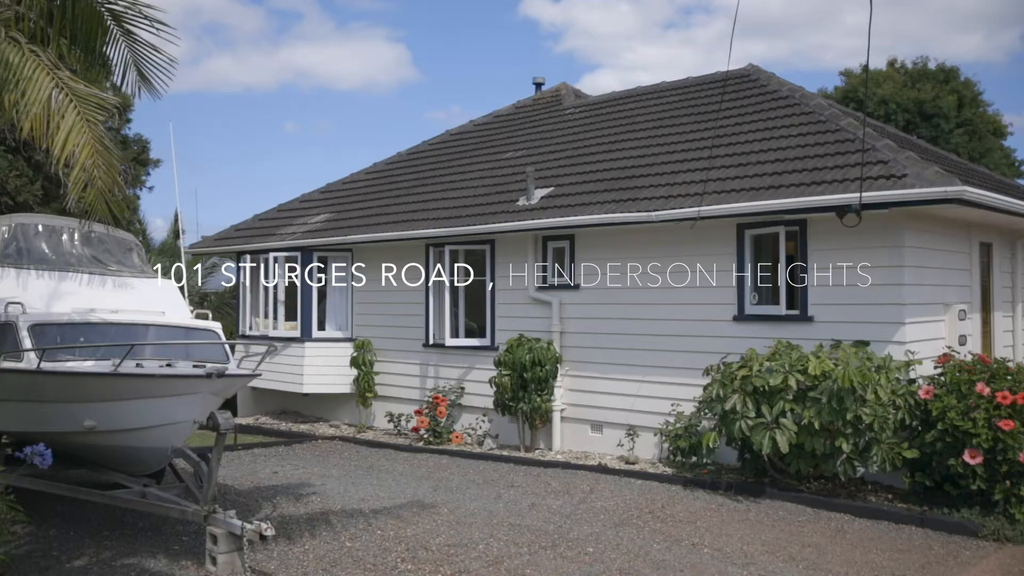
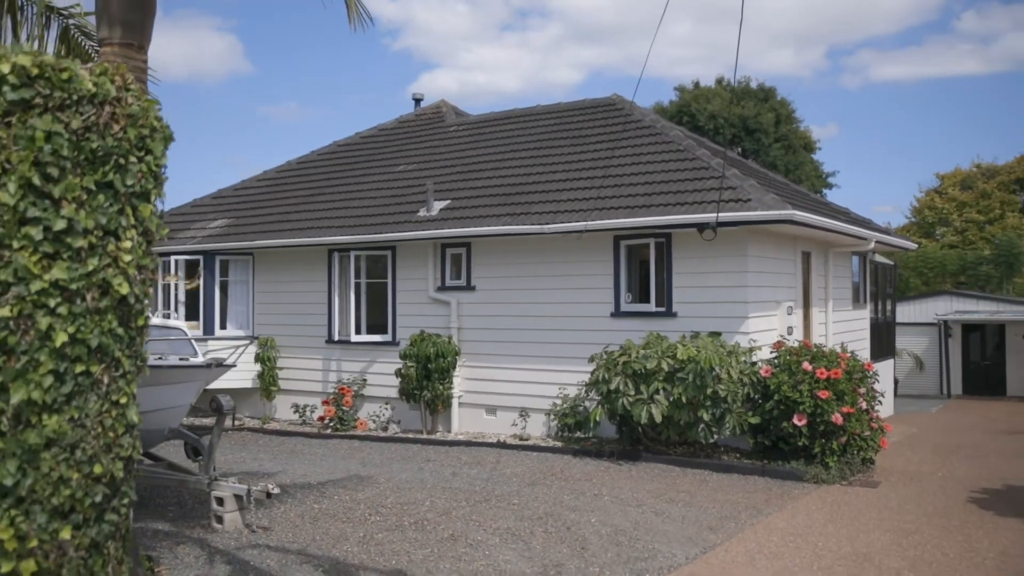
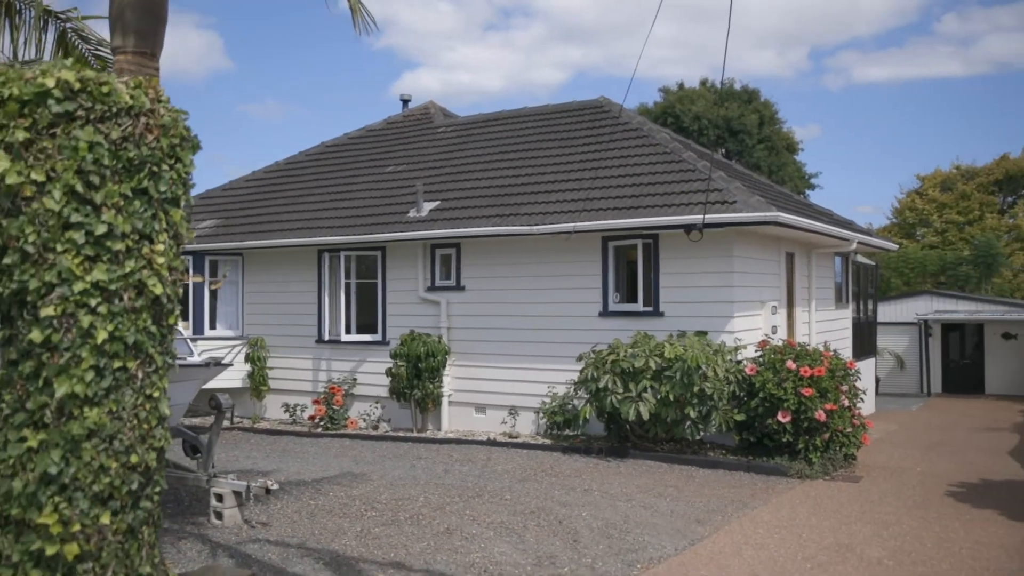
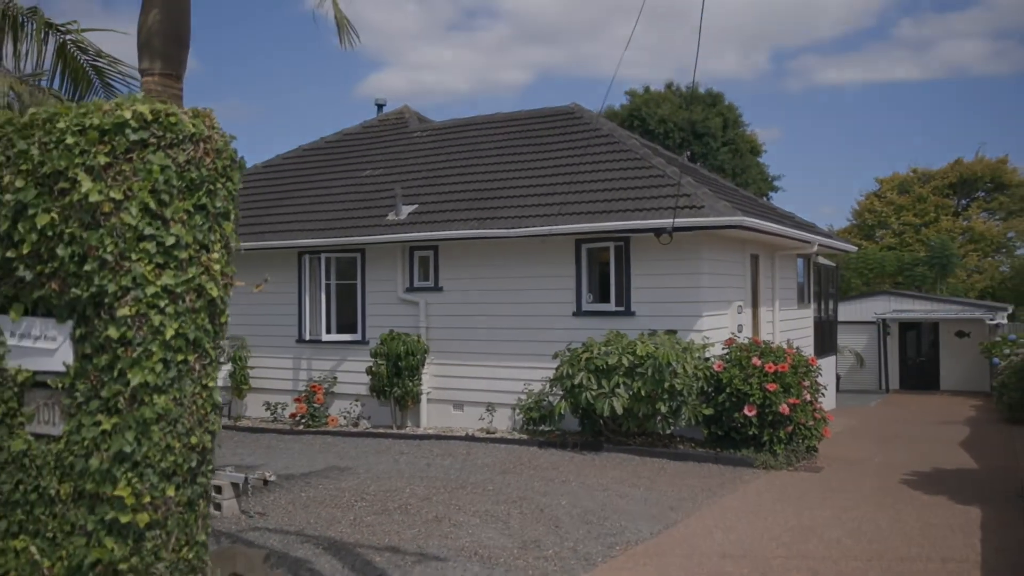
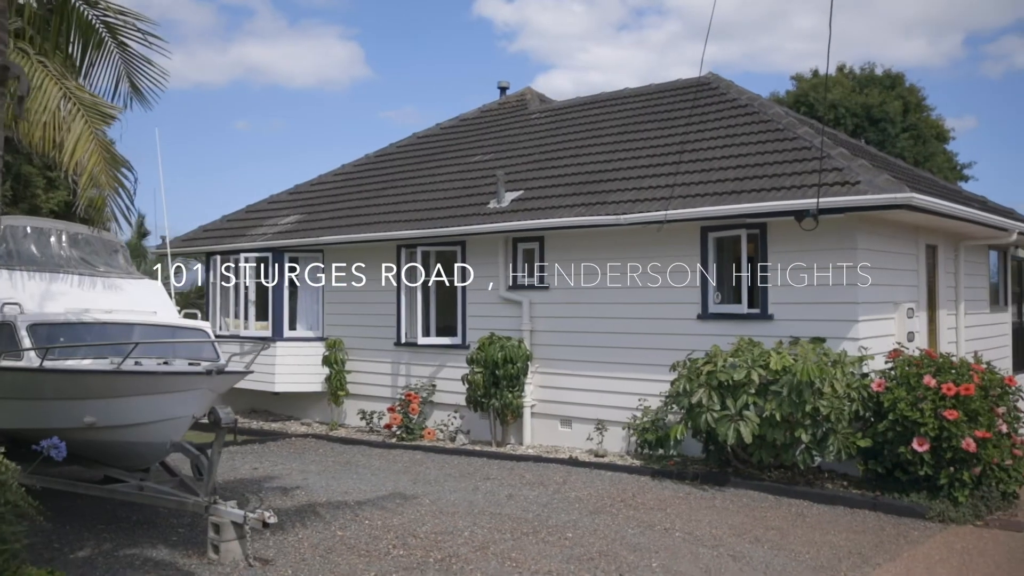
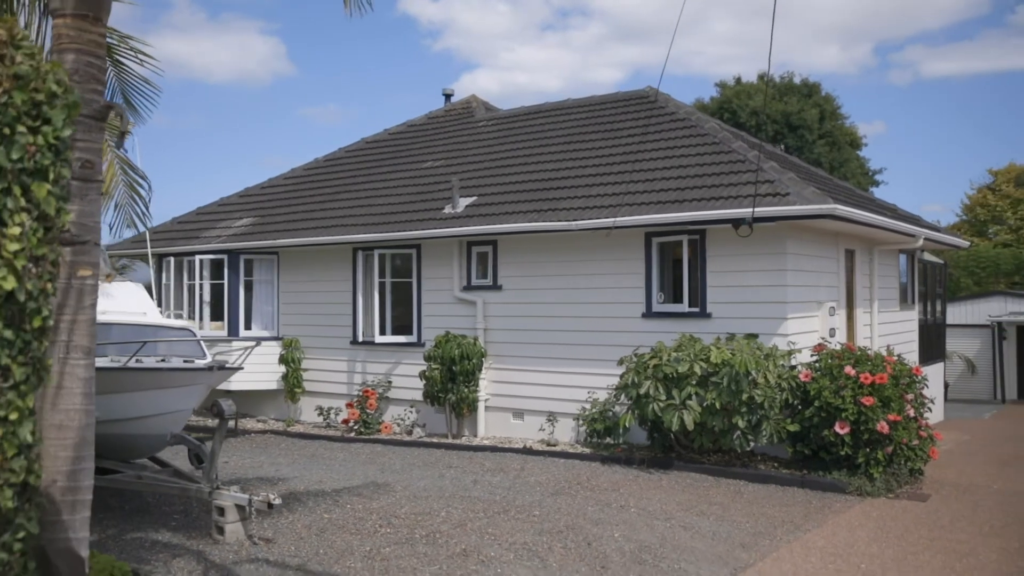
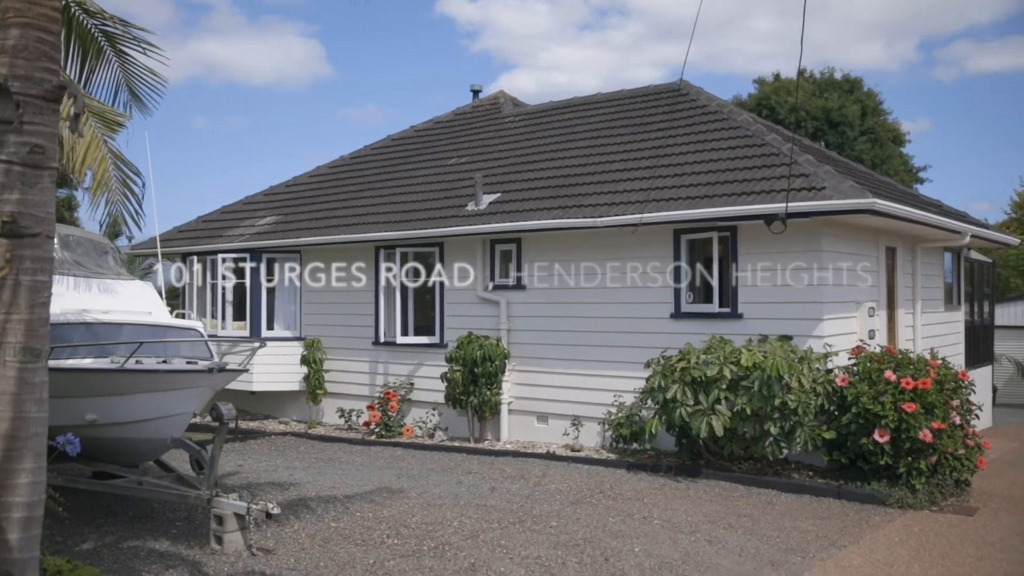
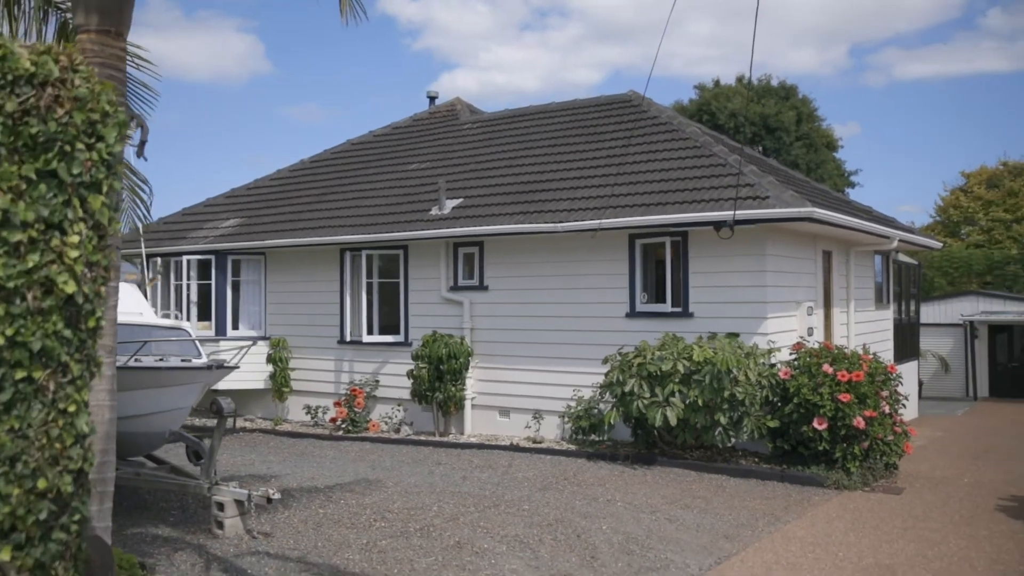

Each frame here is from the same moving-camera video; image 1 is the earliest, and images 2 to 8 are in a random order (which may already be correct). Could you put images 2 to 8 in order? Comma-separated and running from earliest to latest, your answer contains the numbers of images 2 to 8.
5, 7, 6, 8, 2, 3, 4
